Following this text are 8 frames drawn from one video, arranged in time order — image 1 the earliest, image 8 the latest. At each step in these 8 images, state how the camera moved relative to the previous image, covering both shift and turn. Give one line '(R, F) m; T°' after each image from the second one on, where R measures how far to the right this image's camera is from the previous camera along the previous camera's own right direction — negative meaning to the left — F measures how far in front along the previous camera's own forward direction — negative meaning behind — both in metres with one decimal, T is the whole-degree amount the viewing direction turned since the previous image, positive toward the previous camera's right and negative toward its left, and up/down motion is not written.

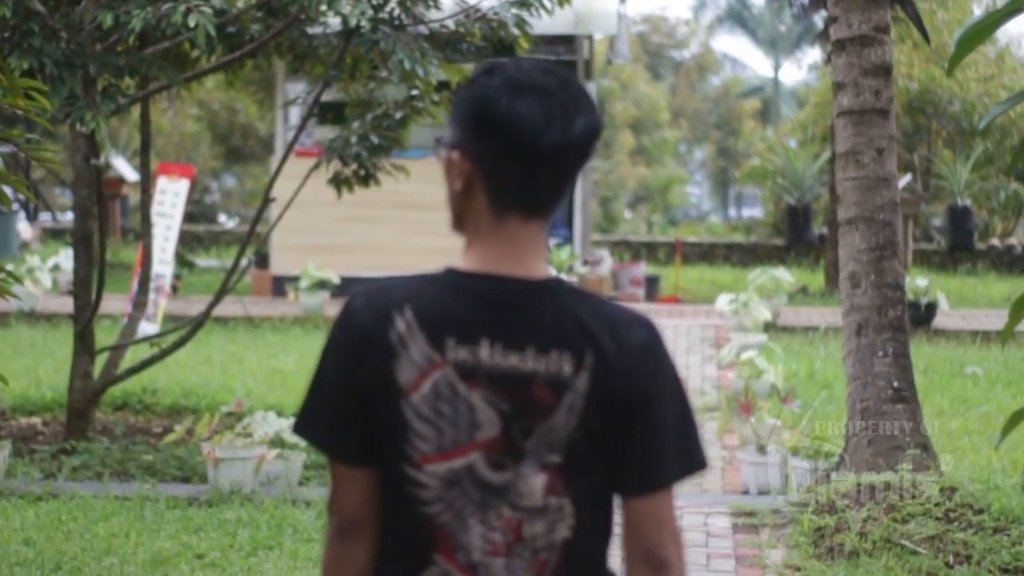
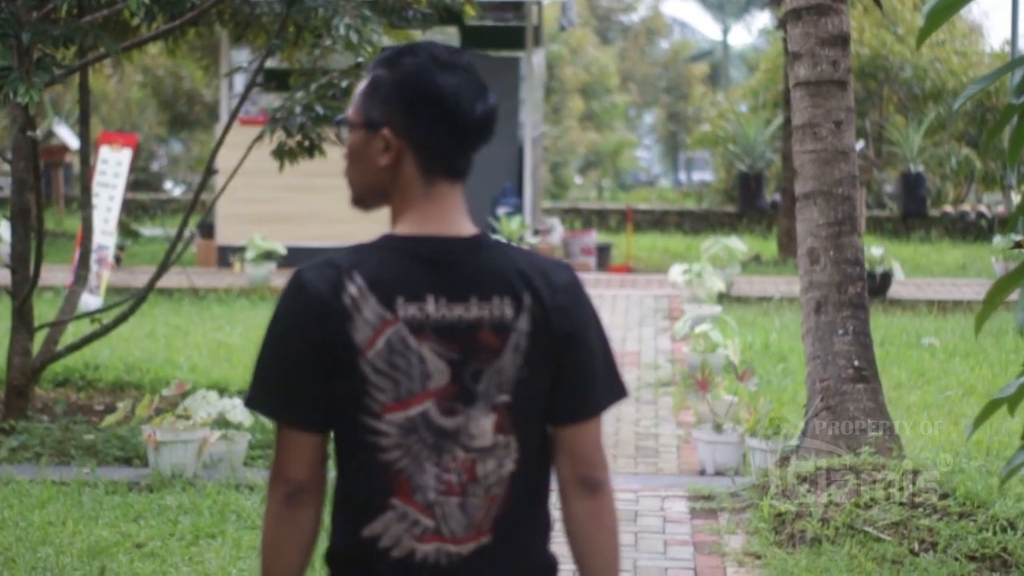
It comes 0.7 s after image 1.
(0.0, +0.2) m; +2°
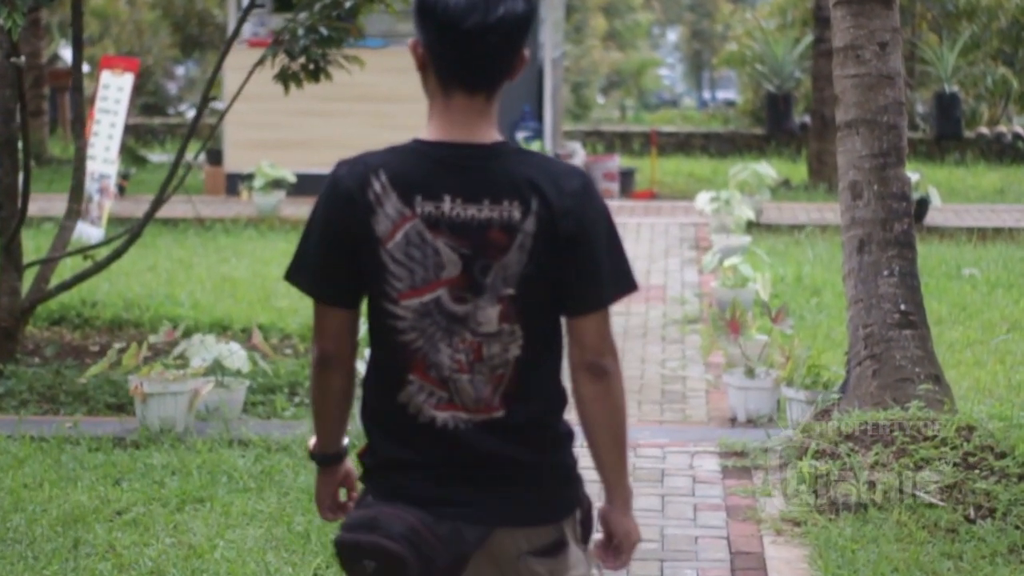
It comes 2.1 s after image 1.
(0.0, +0.6) m; -1°
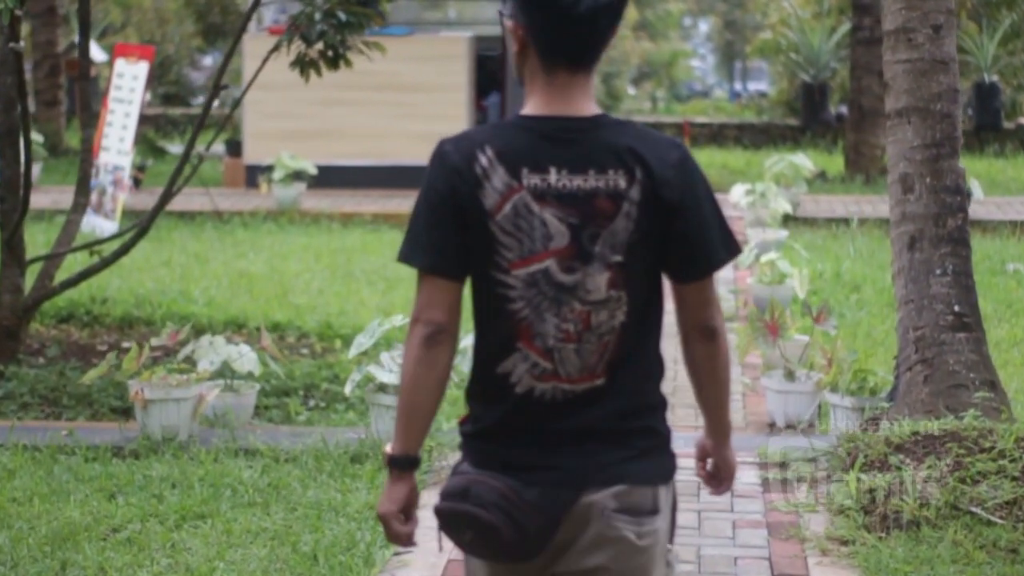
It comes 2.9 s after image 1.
(0.0, +0.4) m; -1°
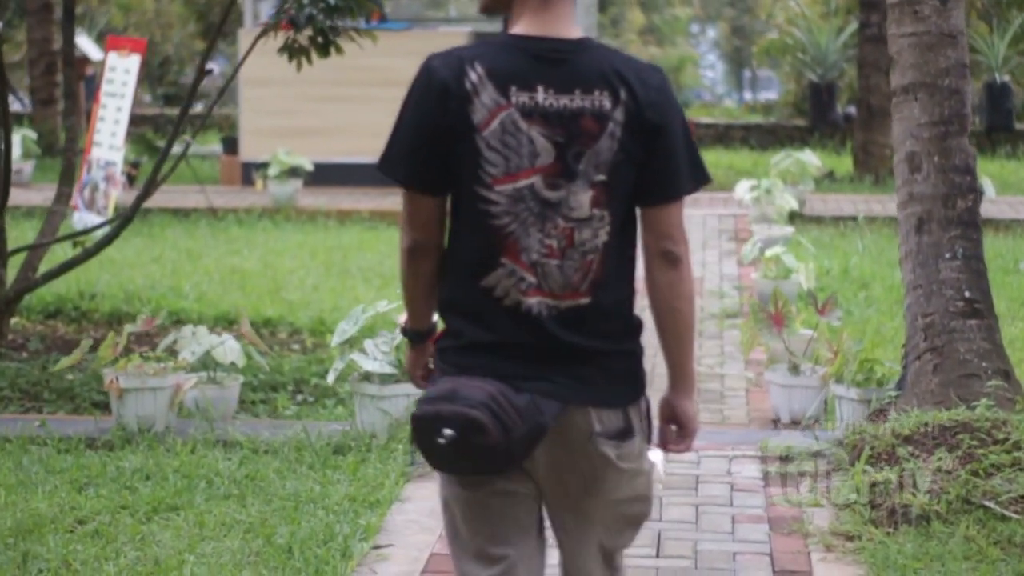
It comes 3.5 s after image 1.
(+0.1, +0.2) m; 0°
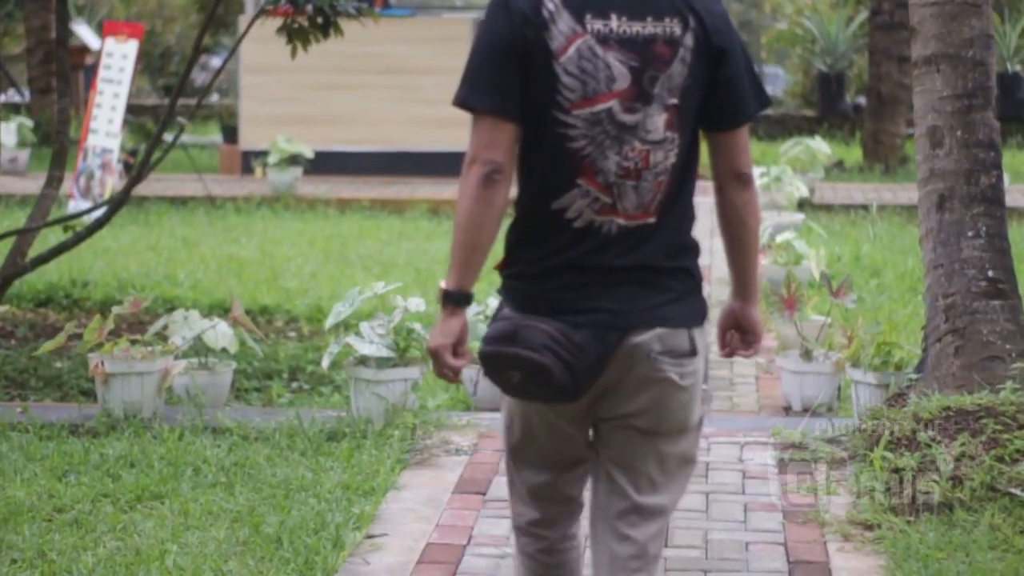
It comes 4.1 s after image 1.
(0.0, +0.2) m; 0°
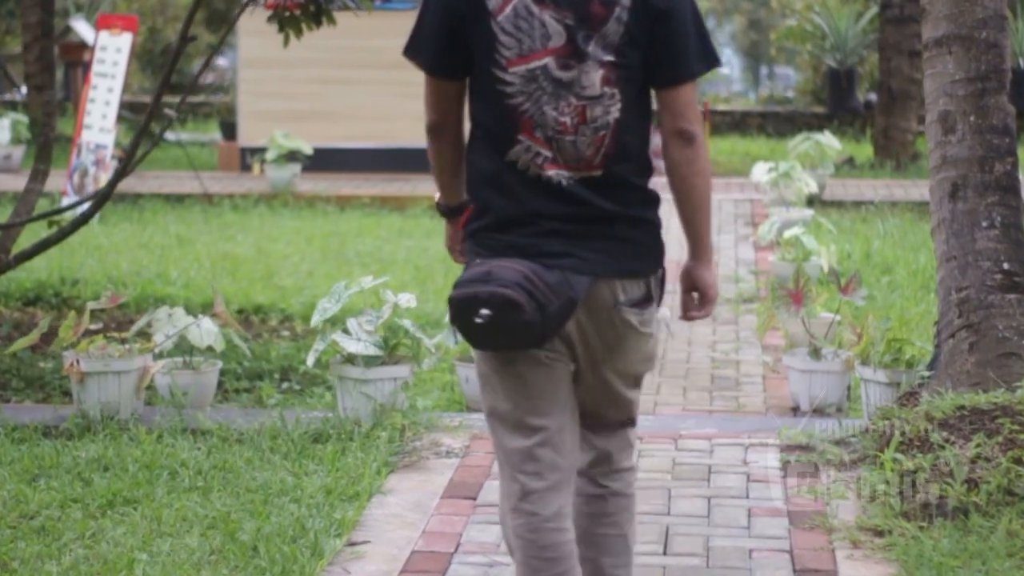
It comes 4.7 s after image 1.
(+0.1, +0.2) m; 0°
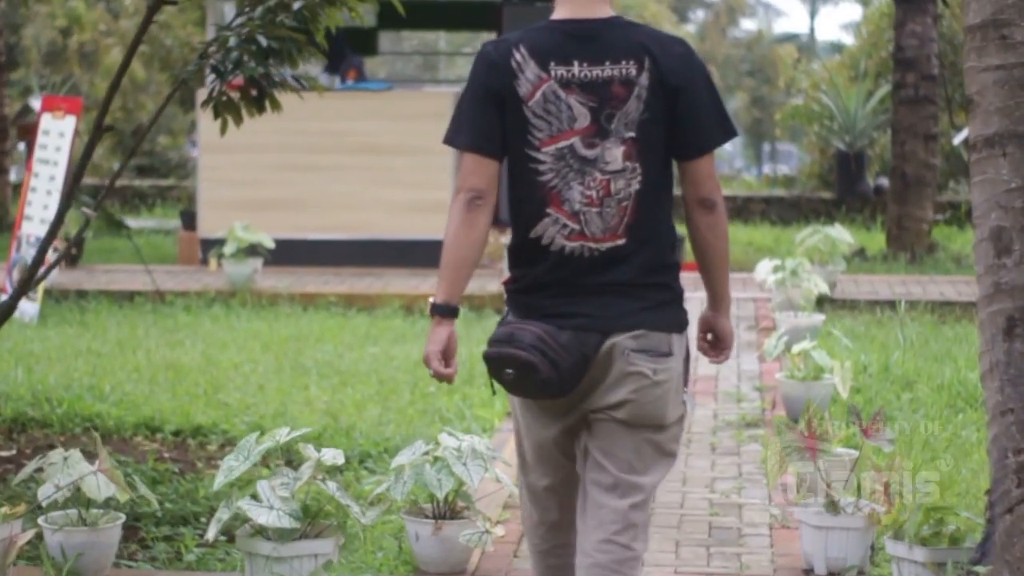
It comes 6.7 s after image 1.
(+0.1, +1.0) m; 0°
